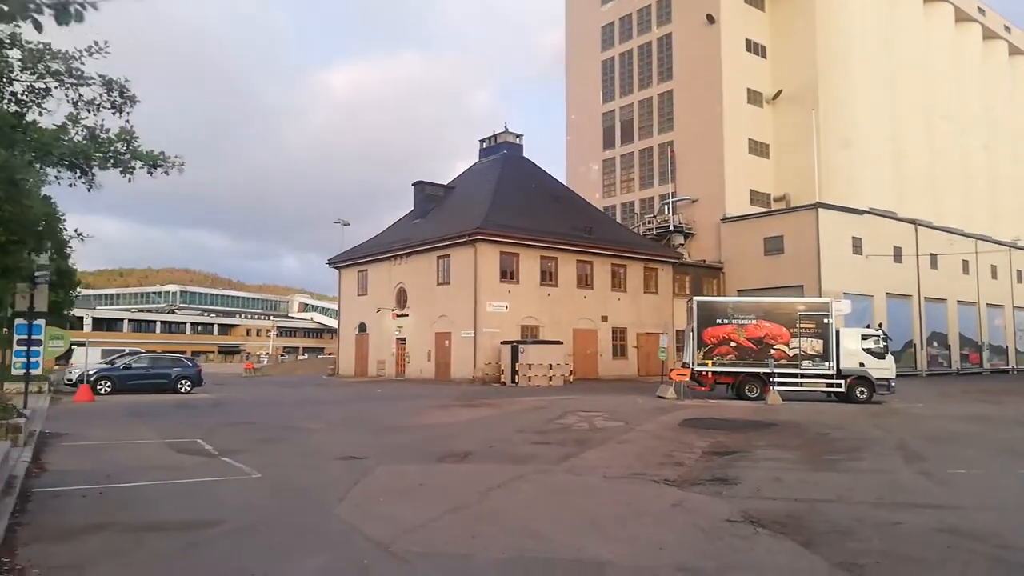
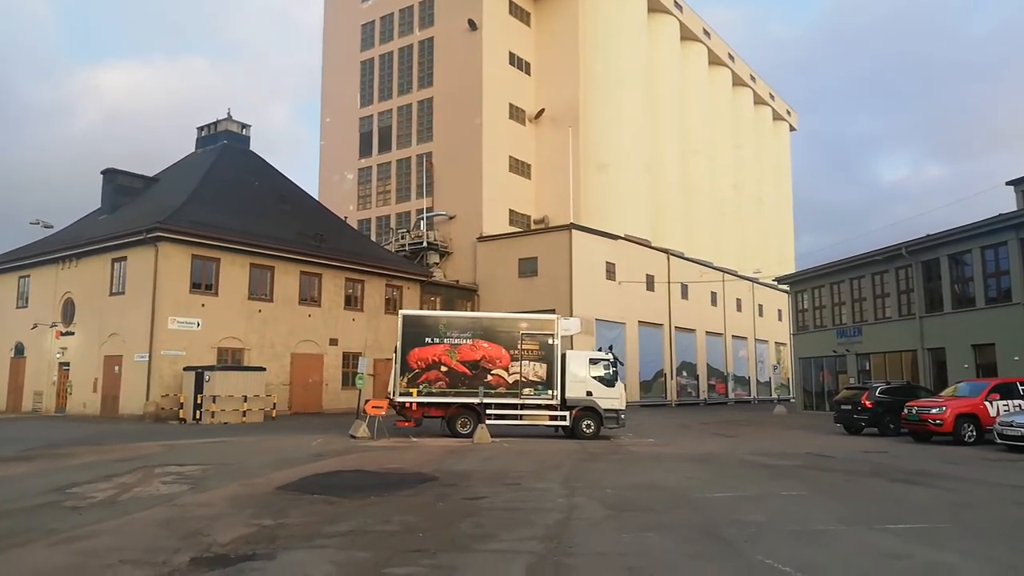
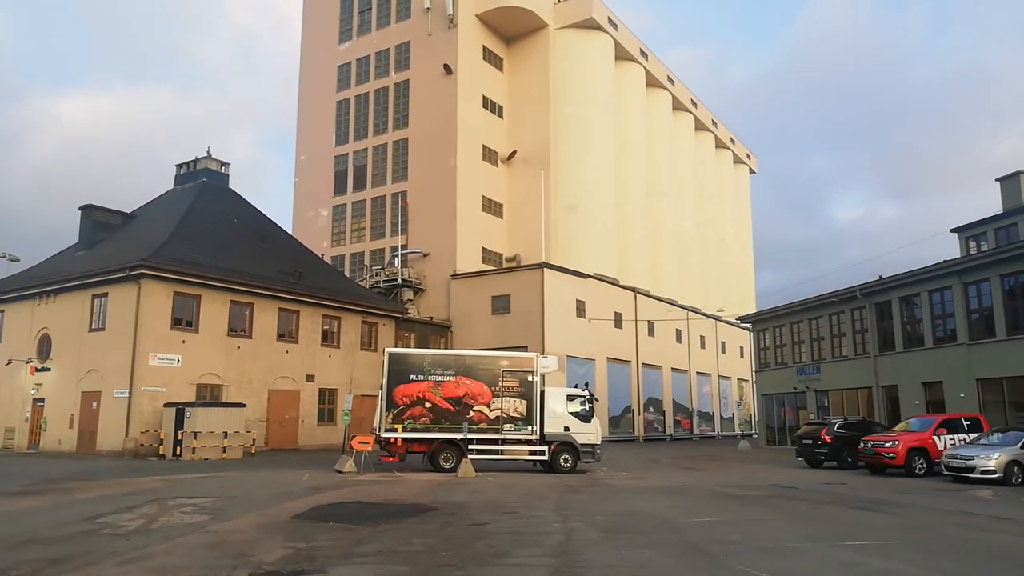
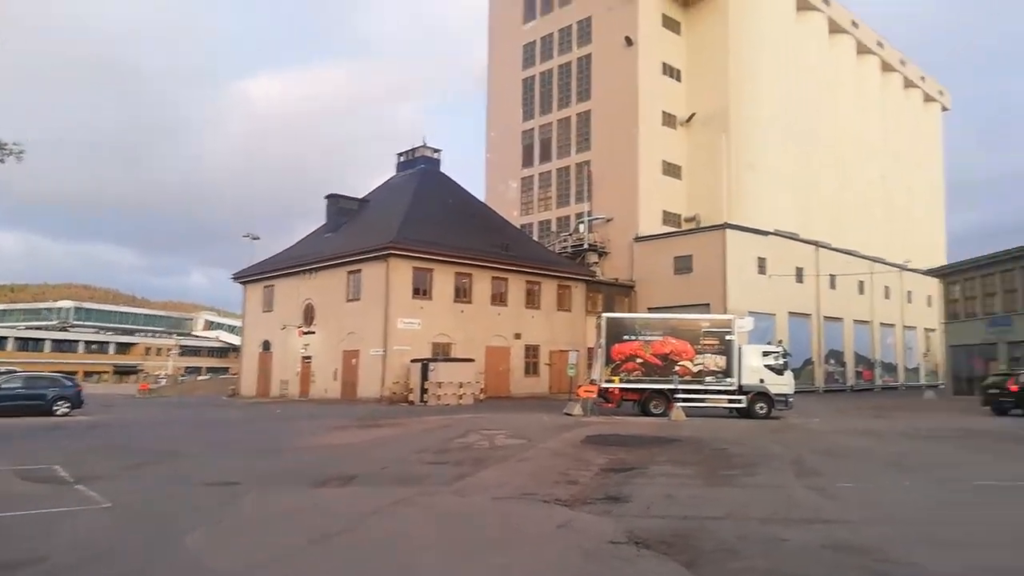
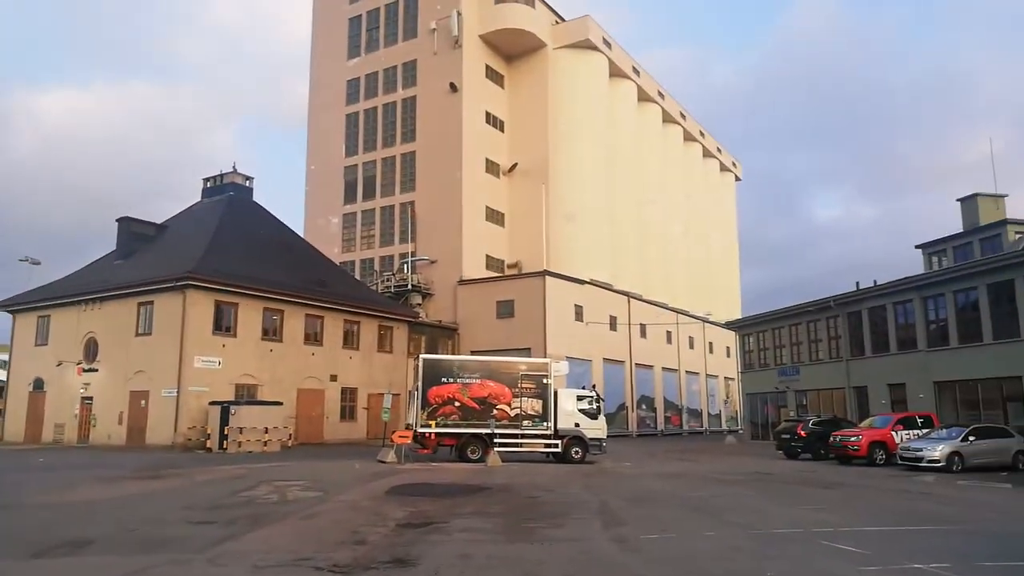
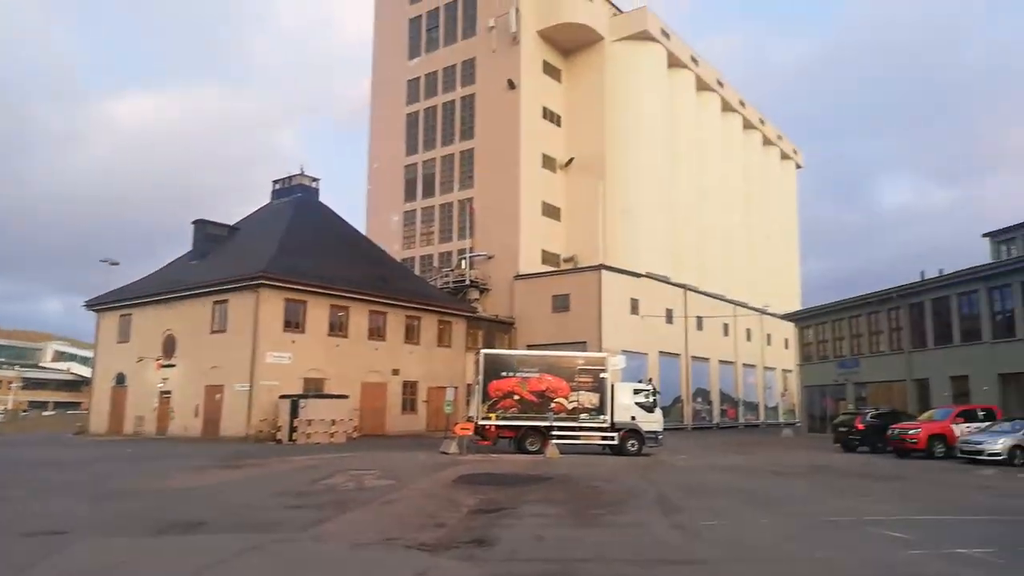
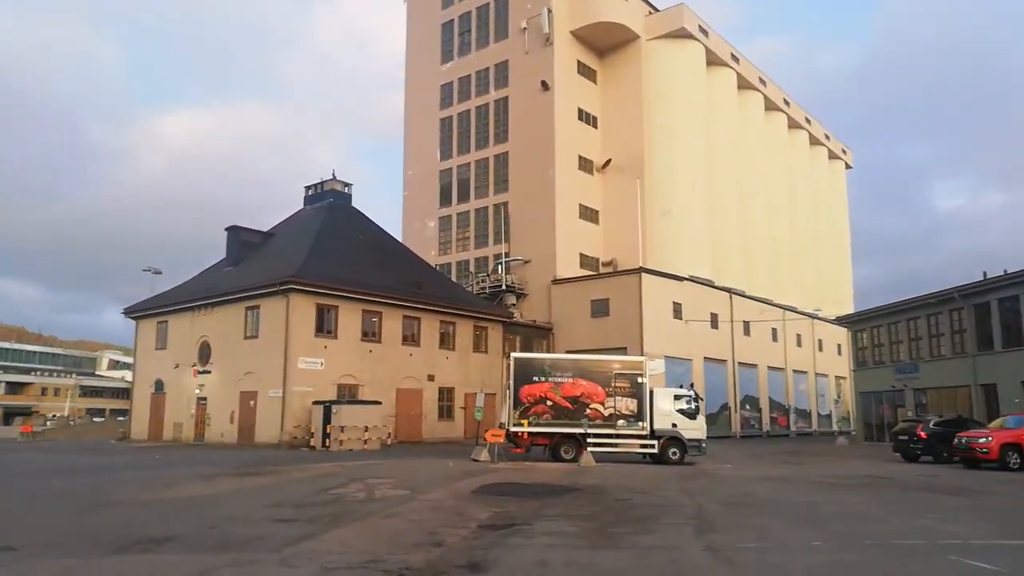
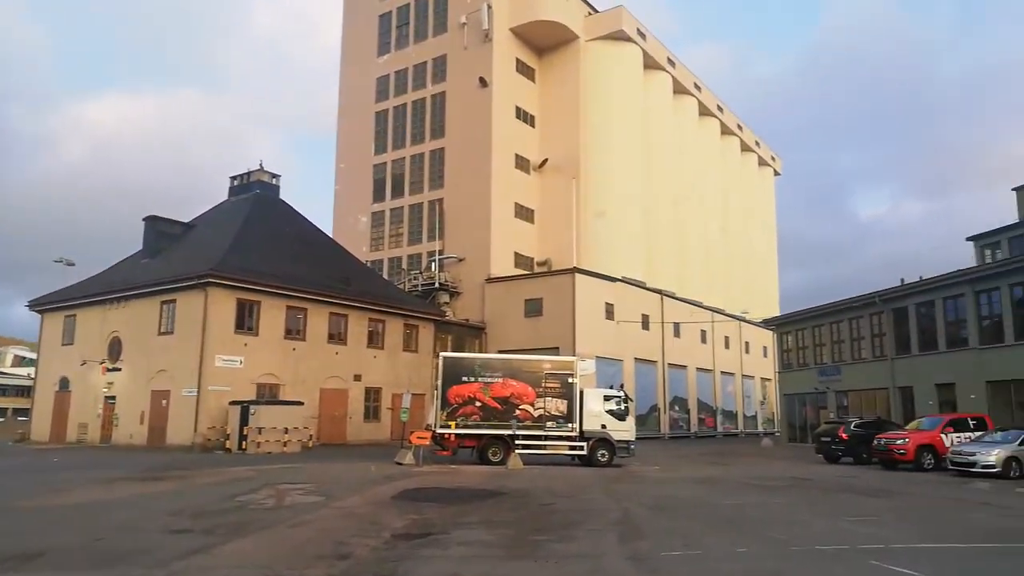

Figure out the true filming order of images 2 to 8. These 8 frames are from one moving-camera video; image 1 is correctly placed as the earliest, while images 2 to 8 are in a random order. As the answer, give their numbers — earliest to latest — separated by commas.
4, 6, 5, 7, 8, 3, 2
